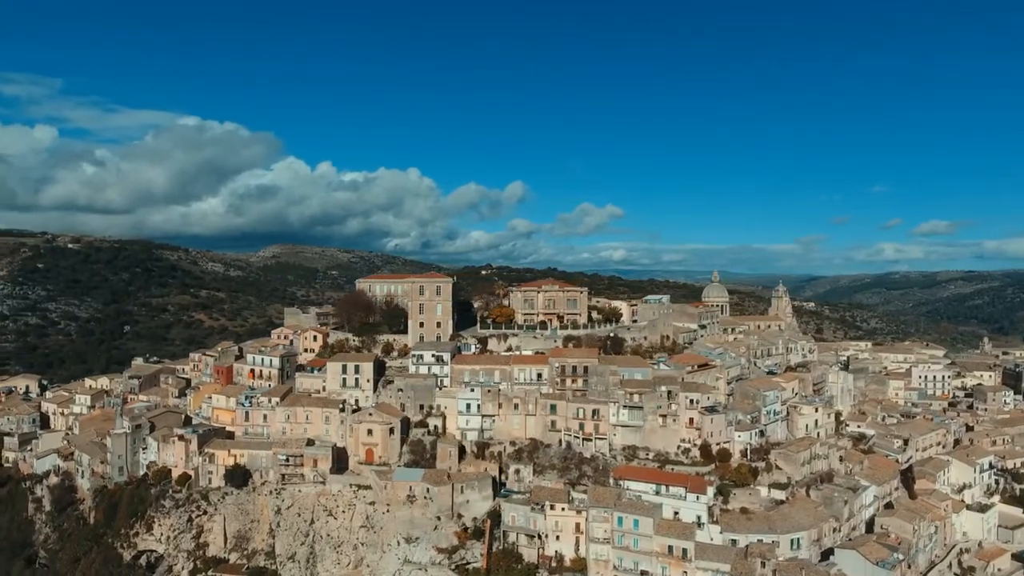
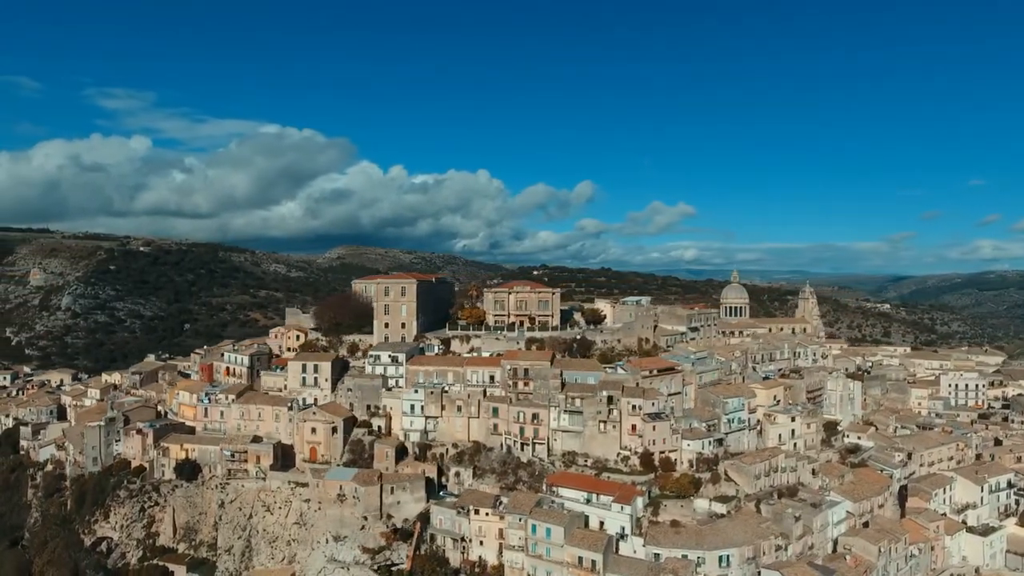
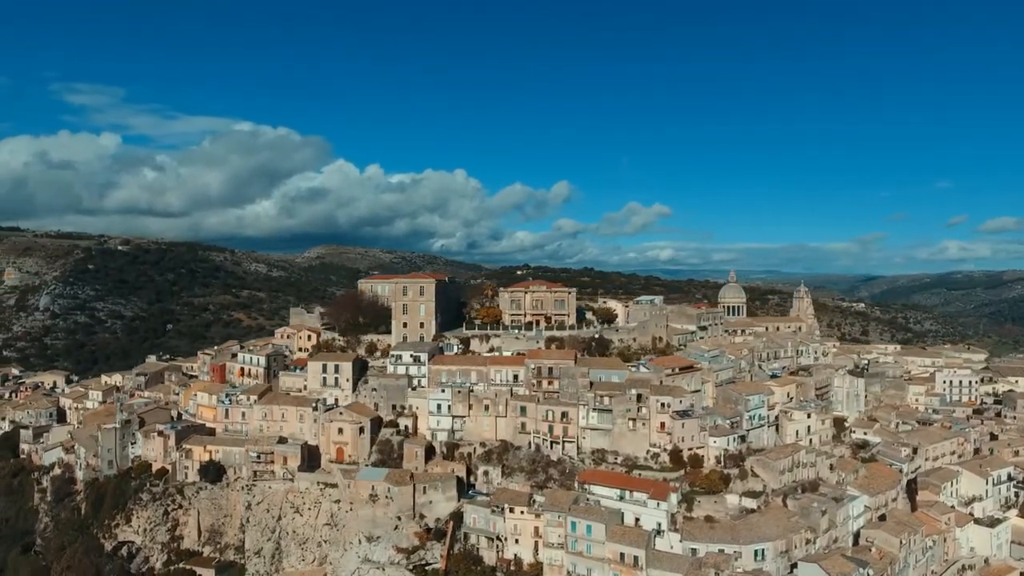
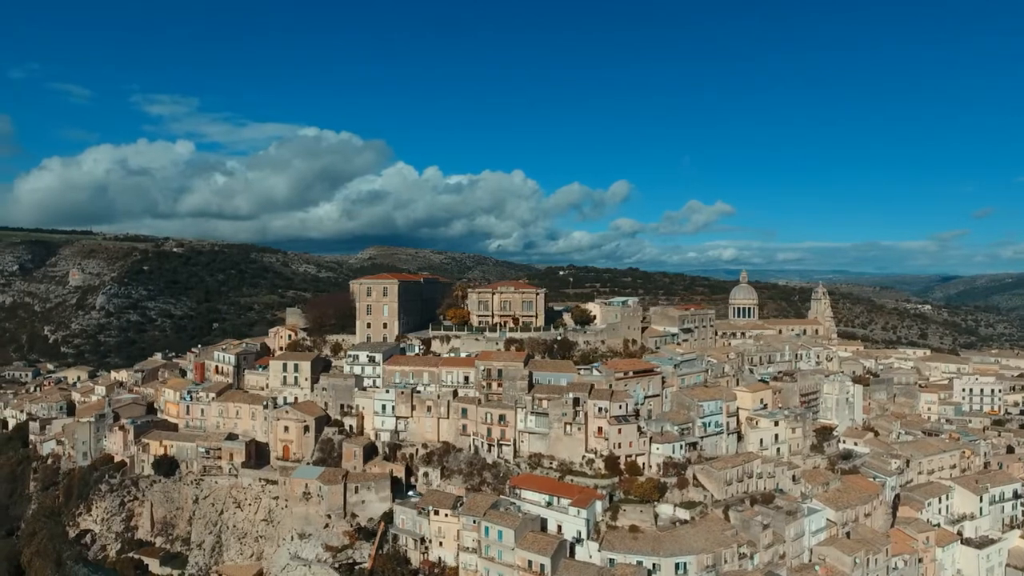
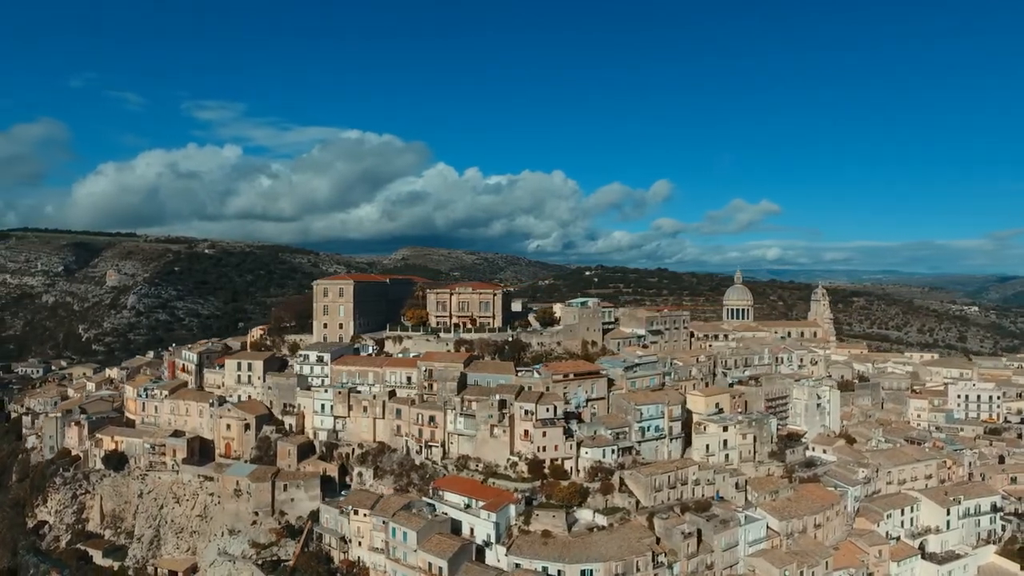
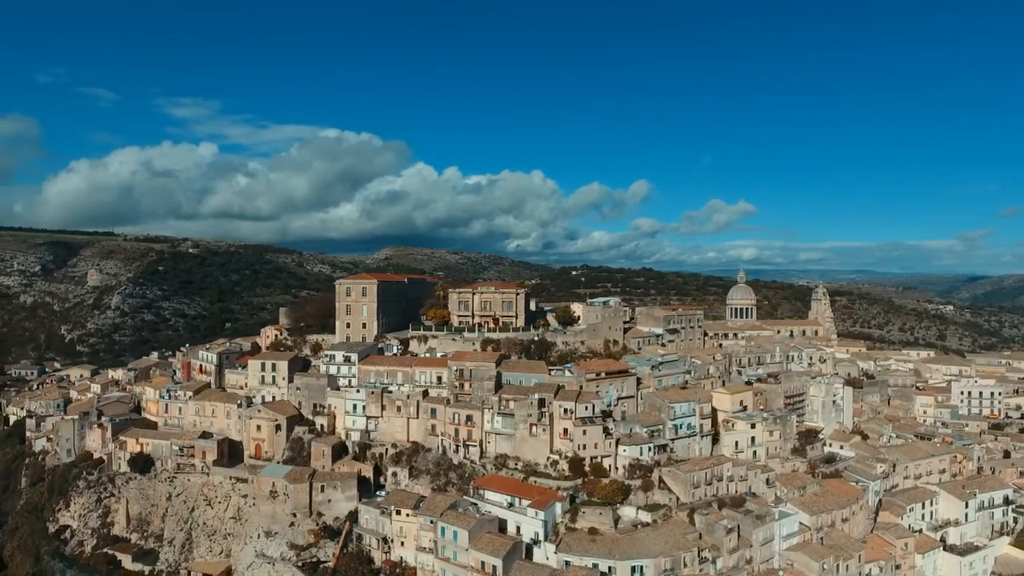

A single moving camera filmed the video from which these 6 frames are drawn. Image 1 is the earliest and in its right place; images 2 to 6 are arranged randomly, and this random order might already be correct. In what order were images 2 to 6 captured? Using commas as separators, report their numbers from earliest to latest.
3, 2, 4, 6, 5
